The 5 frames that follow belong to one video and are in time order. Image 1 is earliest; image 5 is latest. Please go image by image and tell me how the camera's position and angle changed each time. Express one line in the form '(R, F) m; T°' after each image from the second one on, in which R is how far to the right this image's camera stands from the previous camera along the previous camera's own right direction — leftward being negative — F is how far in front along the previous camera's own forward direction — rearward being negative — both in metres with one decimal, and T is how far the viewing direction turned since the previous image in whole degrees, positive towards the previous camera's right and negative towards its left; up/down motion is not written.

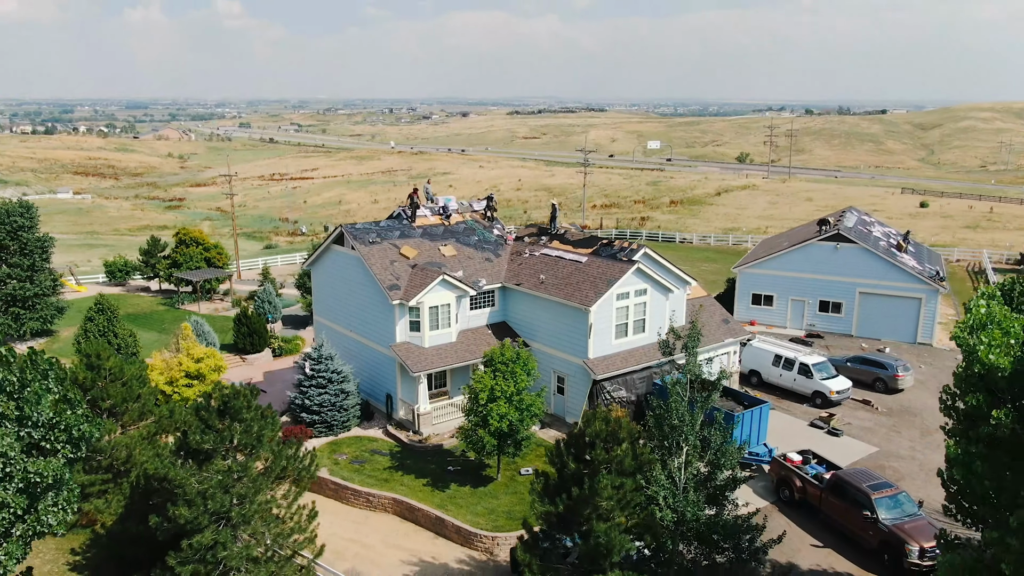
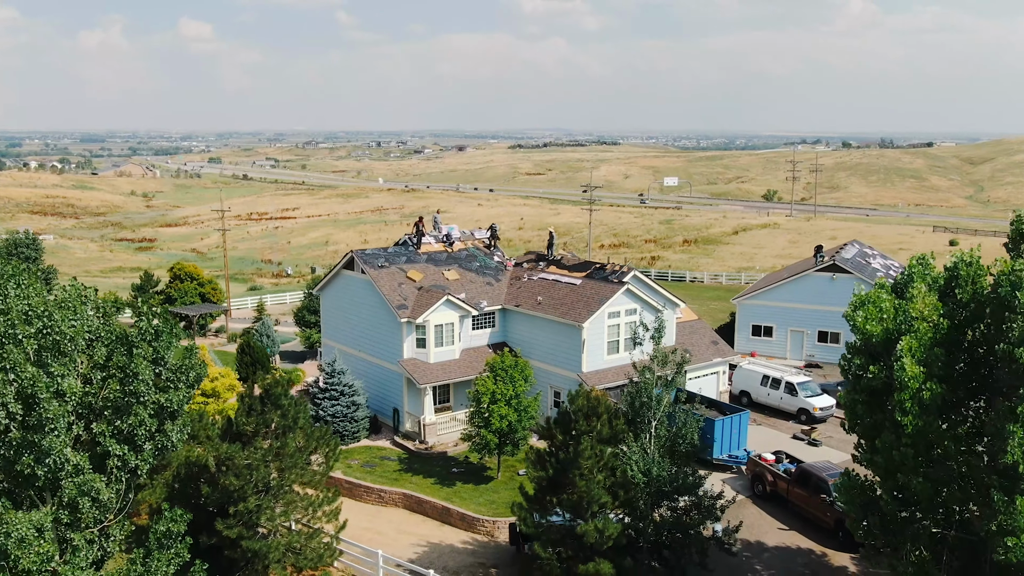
(0.0, -2.6) m; 0°
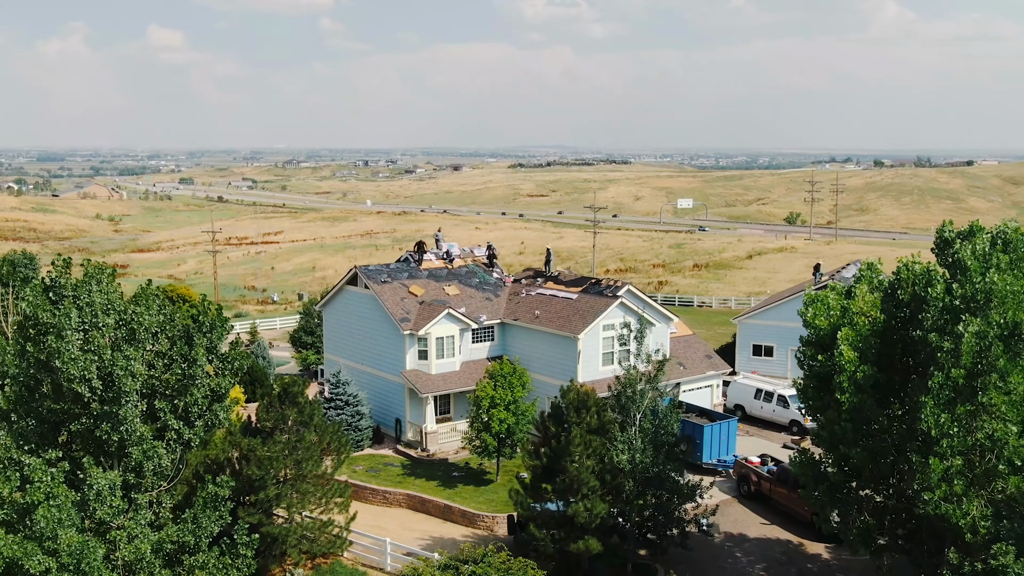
(0.0, -1.6) m; 0°
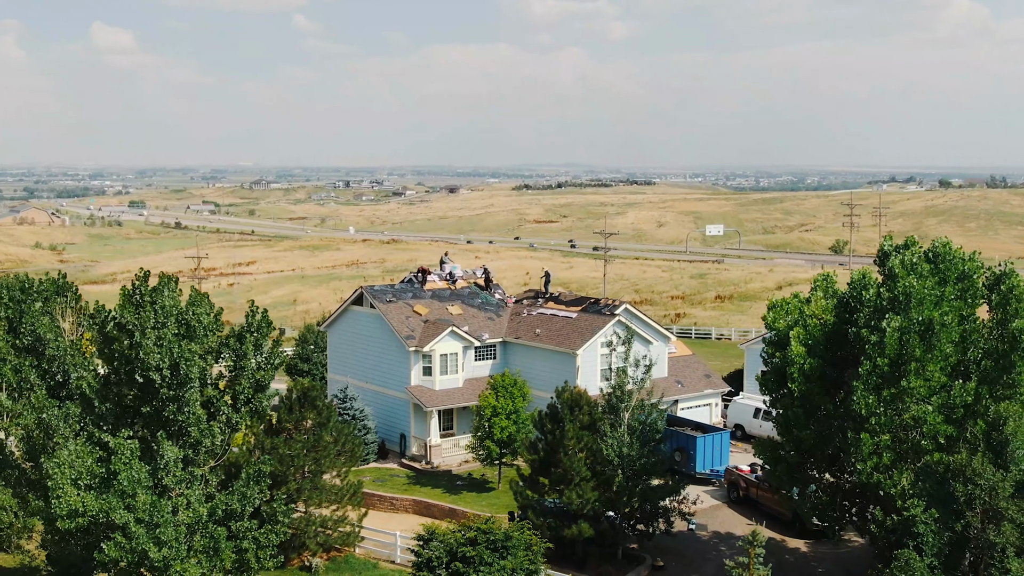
(0.0, -1.8) m; 0°
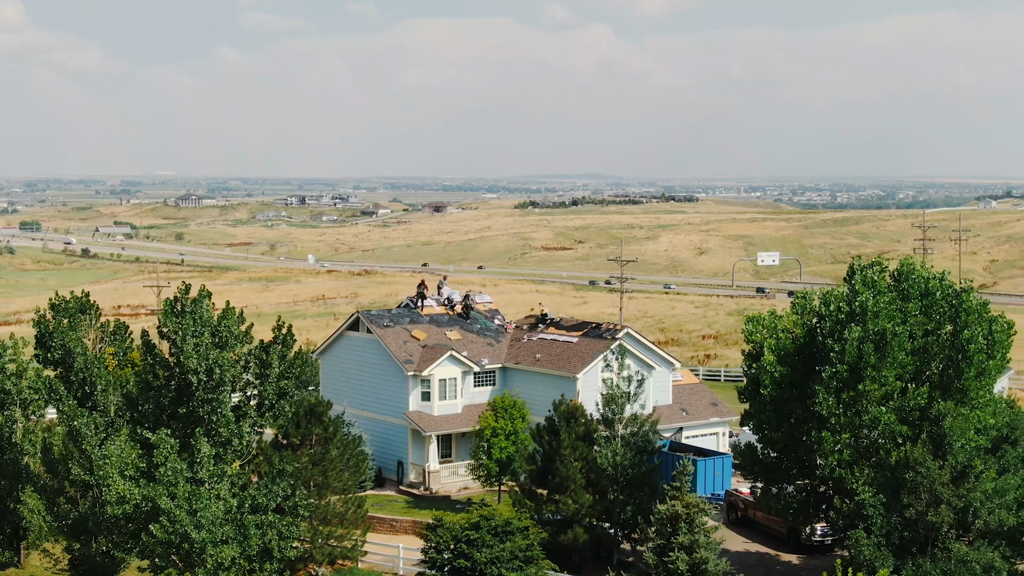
(0.0, -0.6) m; 0°
